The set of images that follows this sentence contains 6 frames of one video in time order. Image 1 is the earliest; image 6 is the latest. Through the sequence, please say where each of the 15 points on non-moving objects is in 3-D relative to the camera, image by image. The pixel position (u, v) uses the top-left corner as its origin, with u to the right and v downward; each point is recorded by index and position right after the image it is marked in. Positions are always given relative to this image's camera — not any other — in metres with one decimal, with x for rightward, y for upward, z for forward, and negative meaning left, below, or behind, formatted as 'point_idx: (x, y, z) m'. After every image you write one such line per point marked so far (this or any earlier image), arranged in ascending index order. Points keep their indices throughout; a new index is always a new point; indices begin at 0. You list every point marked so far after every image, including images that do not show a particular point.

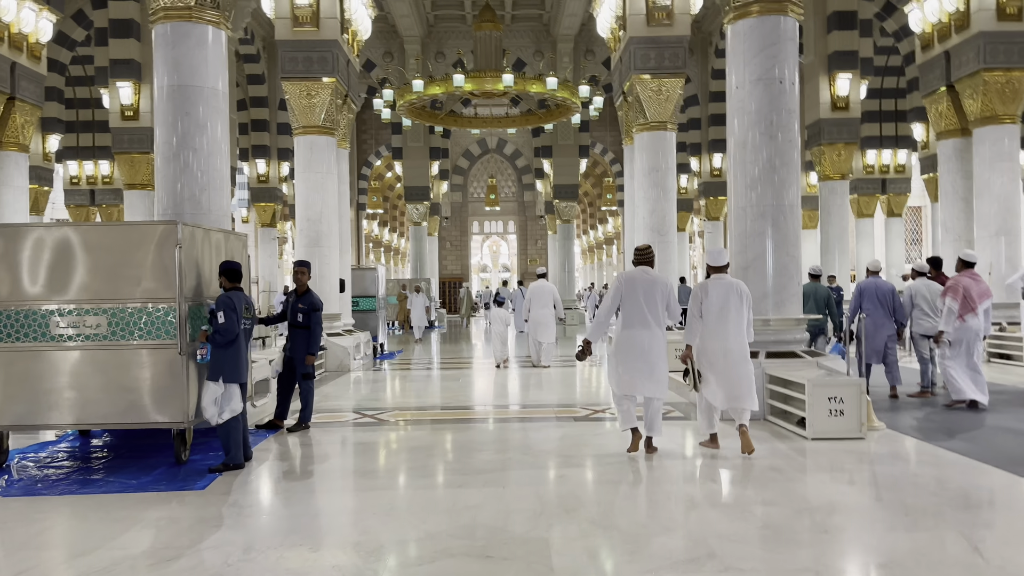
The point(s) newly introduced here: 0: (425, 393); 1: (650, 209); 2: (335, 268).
0: (-1.0, -1.1, +8.6) m
1: (+1.9, +1.1, +10.4) m
2: (-2.4, +0.3, +10.7) m
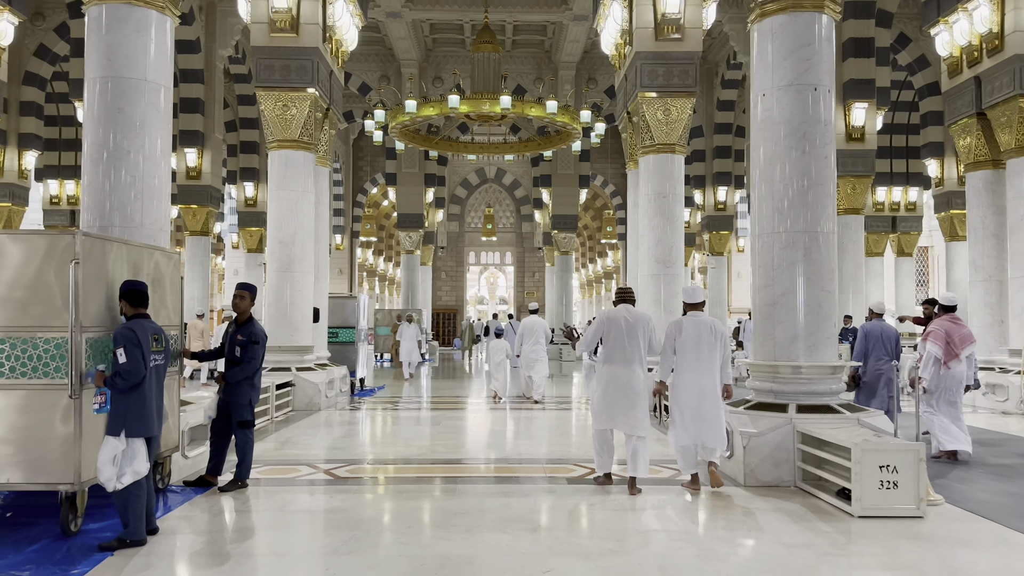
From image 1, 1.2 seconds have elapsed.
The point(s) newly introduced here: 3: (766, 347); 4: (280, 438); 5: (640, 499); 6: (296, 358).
0: (-1.1, -1.4, +7.6) m
1: (+1.8, +0.6, +9.5) m
2: (-2.6, -0.1, +9.7) m
3: (+1.8, -0.4, +5.4) m
4: (-2.3, -1.5, +7.5) m
5: (+0.8, -1.3, +4.8) m
6: (-2.6, -0.9, +9.4) m
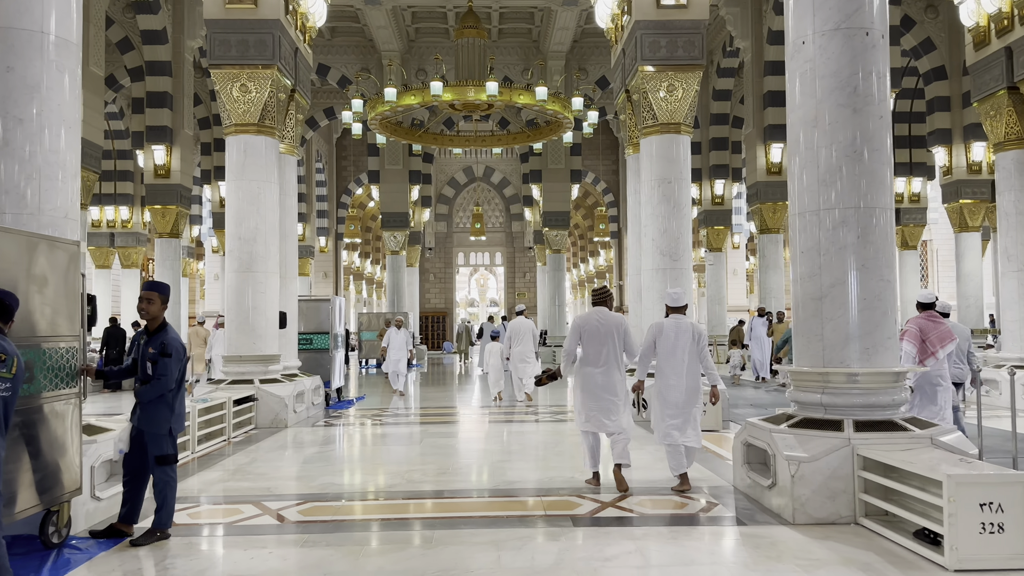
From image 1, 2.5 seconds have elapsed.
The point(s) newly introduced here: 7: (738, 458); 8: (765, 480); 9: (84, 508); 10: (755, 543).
0: (-1.2, -1.4, +6.5) m
1: (+1.7, +0.7, +8.5) m
2: (-2.7, -0.1, +8.7) m
3: (+1.7, -0.4, +4.4) m
4: (-2.3, -1.5, +6.5) m
5: (+0.8, -1.3, +3.8) m
6: (-2.7, -0.9, +8.3) m
7: (+1.4, -1.1, +4.8) m
8: (+1.4, -1.1, +4.3) m
9: (-2.2, -1.2, +4.0) m
10: (+1.2, -1.3, +3.8) m
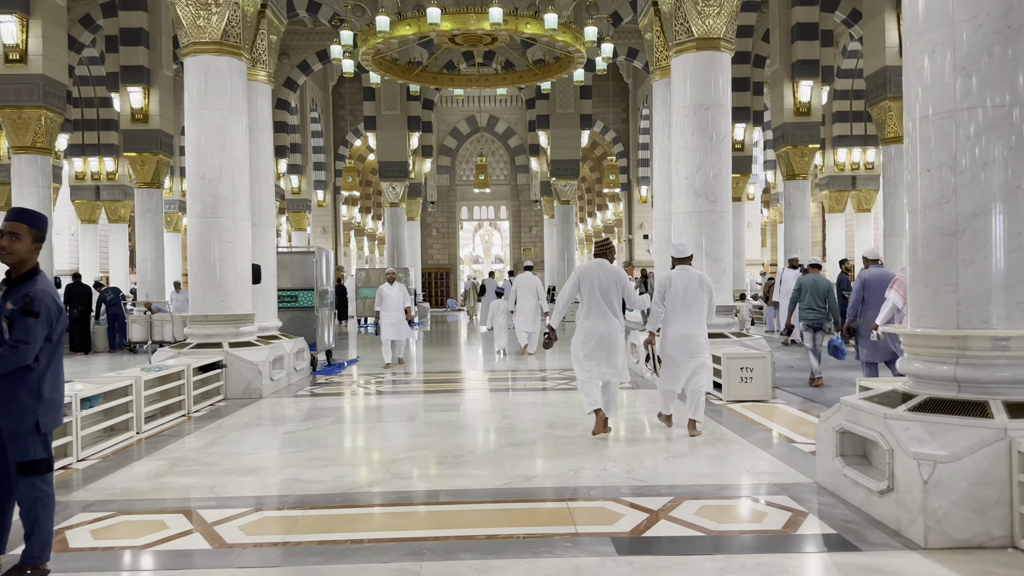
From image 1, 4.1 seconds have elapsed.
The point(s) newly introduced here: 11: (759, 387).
0: (-1.1, -1.0, +5.4) m
1: (+1.7, +1.2, +7.3) m
2: (-2.6, +0.4, +7.5) m
3: (+1.8, -0.1, +3.2) m
4: (-2.2, -1.1, +5.3) m
5: (+0.8, -1.0, +2.7) m
6: (-2.6, -0.4, +7.2) m
7: (+1.5, -0.8, +3.6) m
8: (+1.5, -0.8, +3.2) m
9: (-2.2, -0.9, +2.9) m
10: (+1.3, -1.0, +2.6) m
11: (+2.1, -0.8, +6.3) m
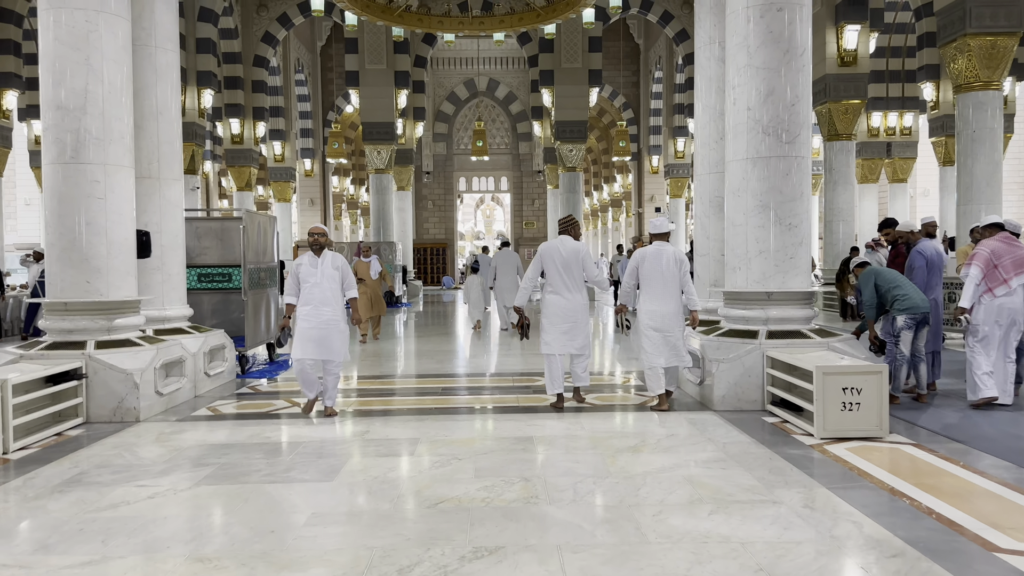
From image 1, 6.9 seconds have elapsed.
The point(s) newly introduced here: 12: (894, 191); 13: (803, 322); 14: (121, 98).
0: (-1.2, -0.9, +3.3) m
1: (+1.7, +1.3, +5.1) m
2: (-2.7, +0.5, +5.4) m
3: (+1.7, -0.1, +1.1) m
4: (-2.3, -1.0, +3.3) m
5: (+0.7, -1.0, +0.6) m
6: (-2.7, -0.2, +5.1) m
7: (+1.4, -0.7, +1.5) m
8: (+1.4, -0.8, +1.1) m
9: (-2.3, -0.9, +0.8) m
10: (+1.1, -1.0, +0.5) m
11: (+2.0, -0.7, +4.2) m
12: (+9.1, +2.3, +18.3) m
13: (+1.9, -0.2, +5.1) m
14: (-2.7, +1.3, +5.2) m
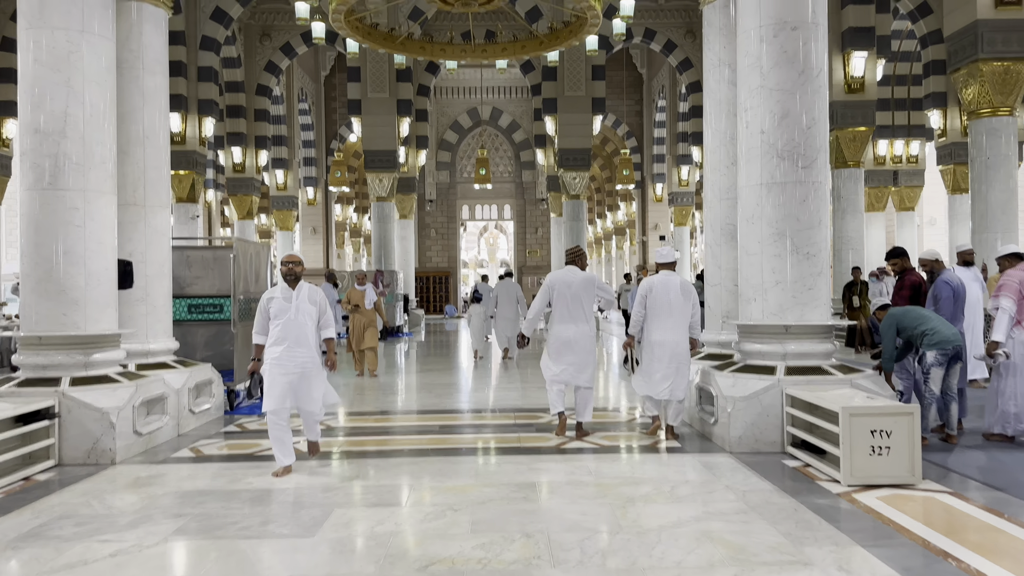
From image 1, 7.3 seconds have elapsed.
0: (-1.2, -1.1, +3.0) m
1: (+1.7, +1.1, +4.8) m
2: (-2.6, +0.3, +5.1) m
3: (+1.7, -0.1, +0.8) m
4: (-2.3, -1.1, +2.9) m
5: (+0.7, -1.1, +0.3) m
6: (-2.7, -0.5, +4.8) m
7: (+1.4, -0.8, +1.2) m
8: (+1.4, -0.8, +0.7) m
9: (-2.3, -0.9, +0.5) m
10: (+1.1, -1.0, +0.2) m
11: (+2.0, -0.9, +3.9) m
12: (+9.2, +1.6, +18.1) m
13: (+2.0, -0.4, +4.8) m
14: (-2.7, +1.1, +5.0) m
